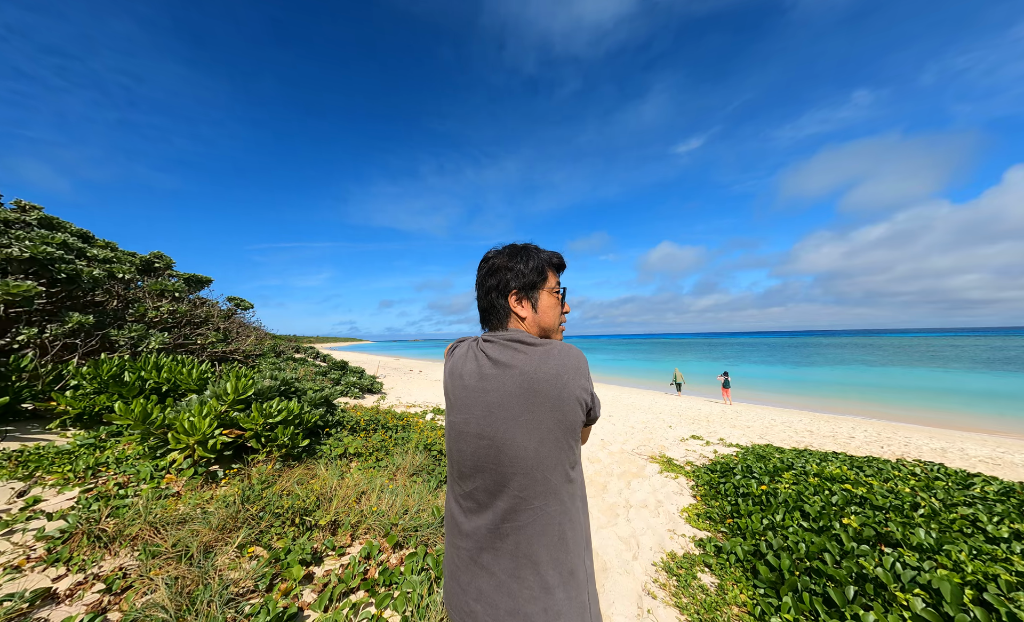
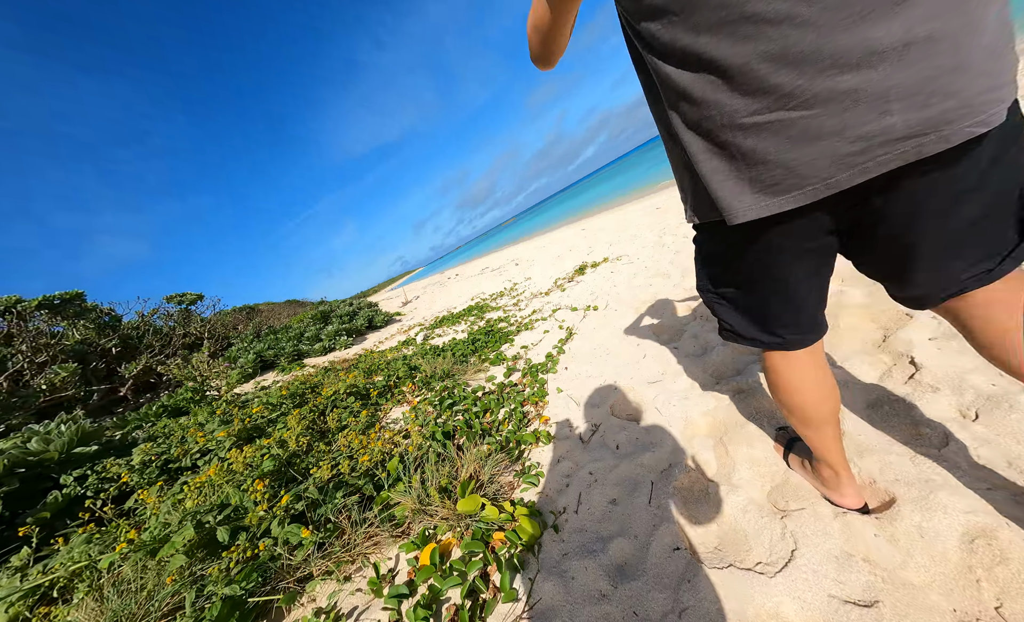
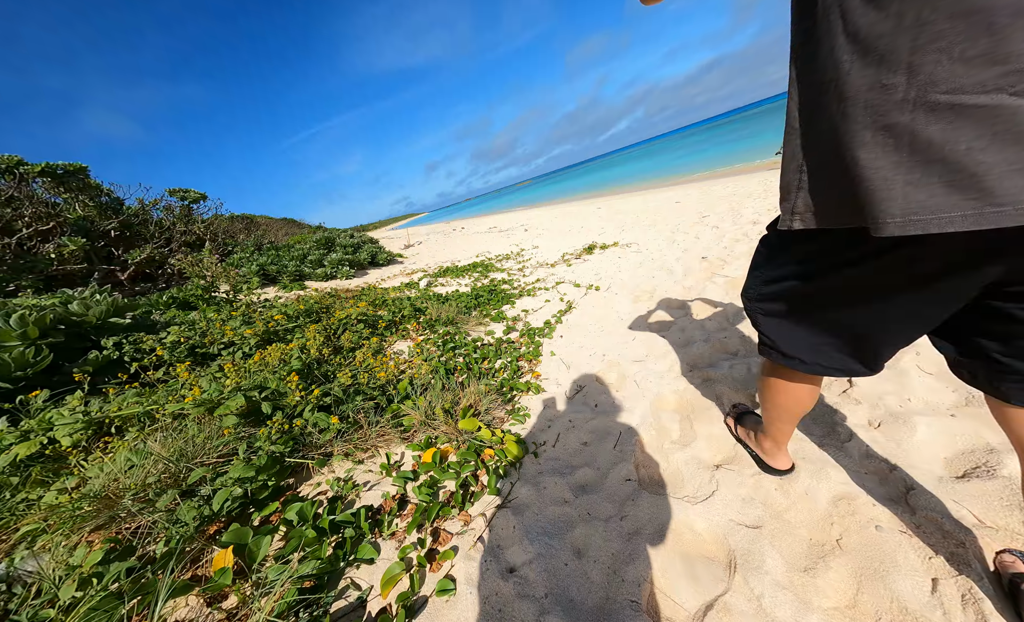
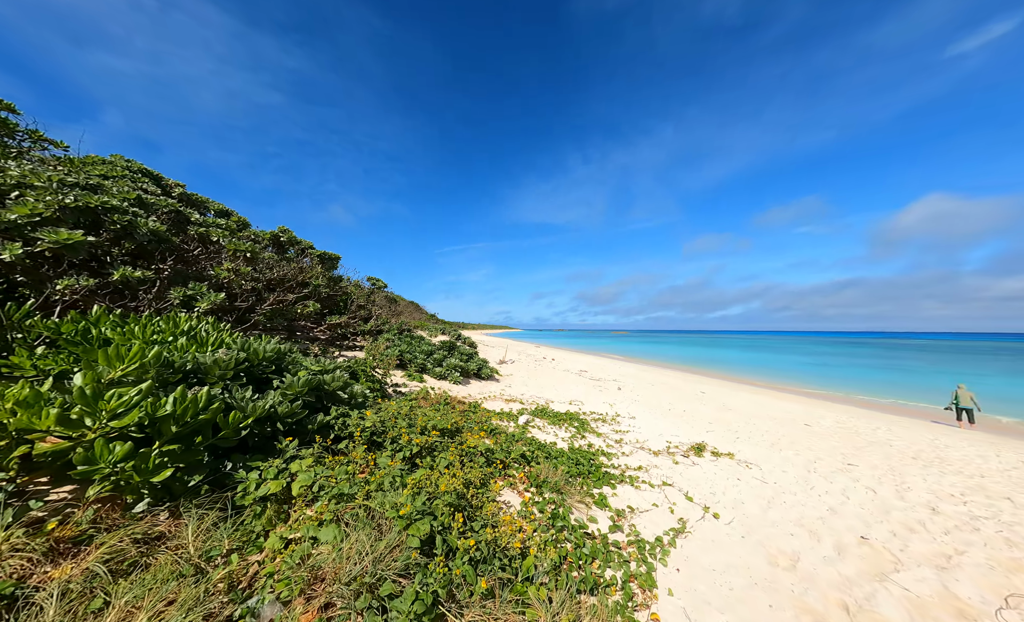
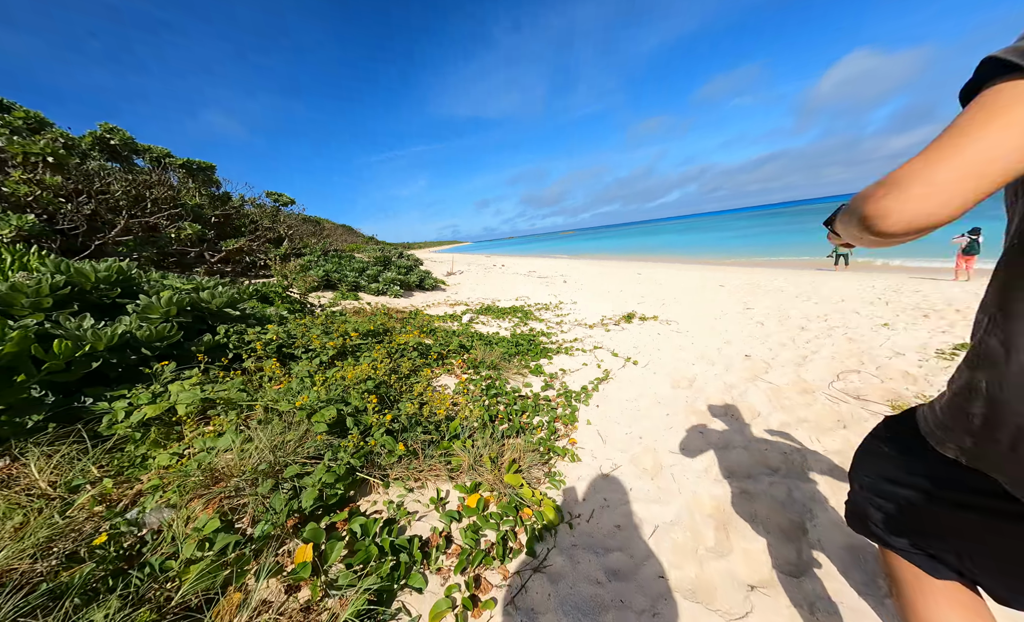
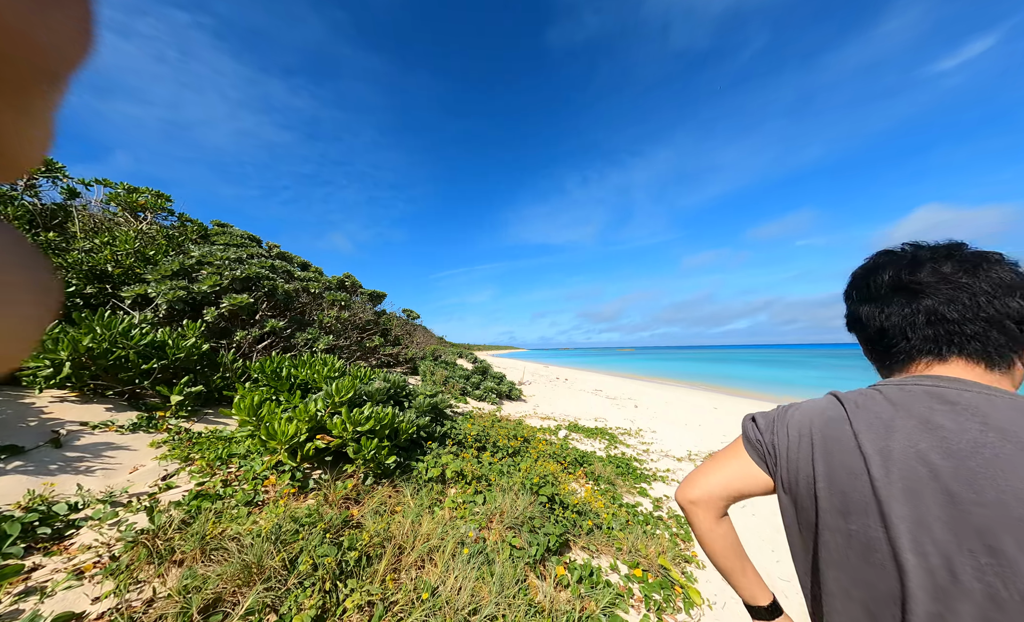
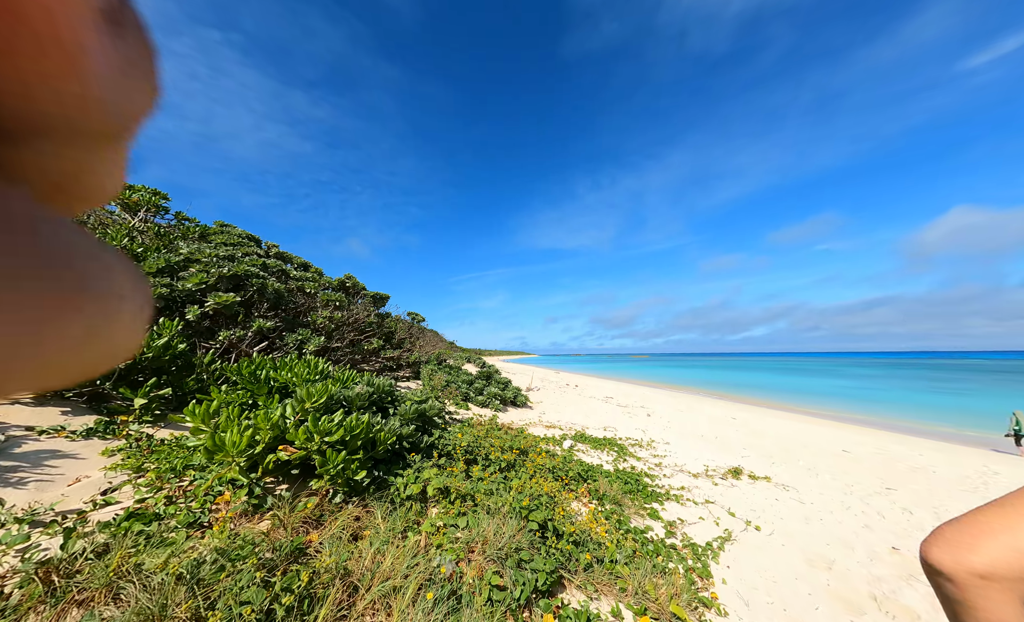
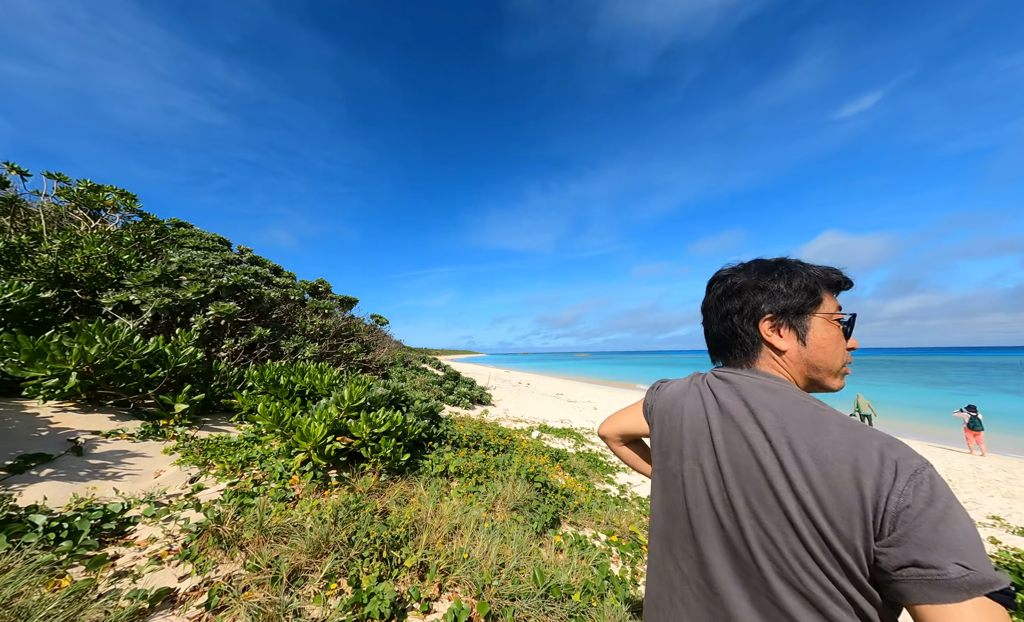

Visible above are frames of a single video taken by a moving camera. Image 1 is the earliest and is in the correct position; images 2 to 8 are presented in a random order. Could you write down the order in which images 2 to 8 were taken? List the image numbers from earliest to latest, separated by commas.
8, 6, 7, 4, 5, 3, 2
